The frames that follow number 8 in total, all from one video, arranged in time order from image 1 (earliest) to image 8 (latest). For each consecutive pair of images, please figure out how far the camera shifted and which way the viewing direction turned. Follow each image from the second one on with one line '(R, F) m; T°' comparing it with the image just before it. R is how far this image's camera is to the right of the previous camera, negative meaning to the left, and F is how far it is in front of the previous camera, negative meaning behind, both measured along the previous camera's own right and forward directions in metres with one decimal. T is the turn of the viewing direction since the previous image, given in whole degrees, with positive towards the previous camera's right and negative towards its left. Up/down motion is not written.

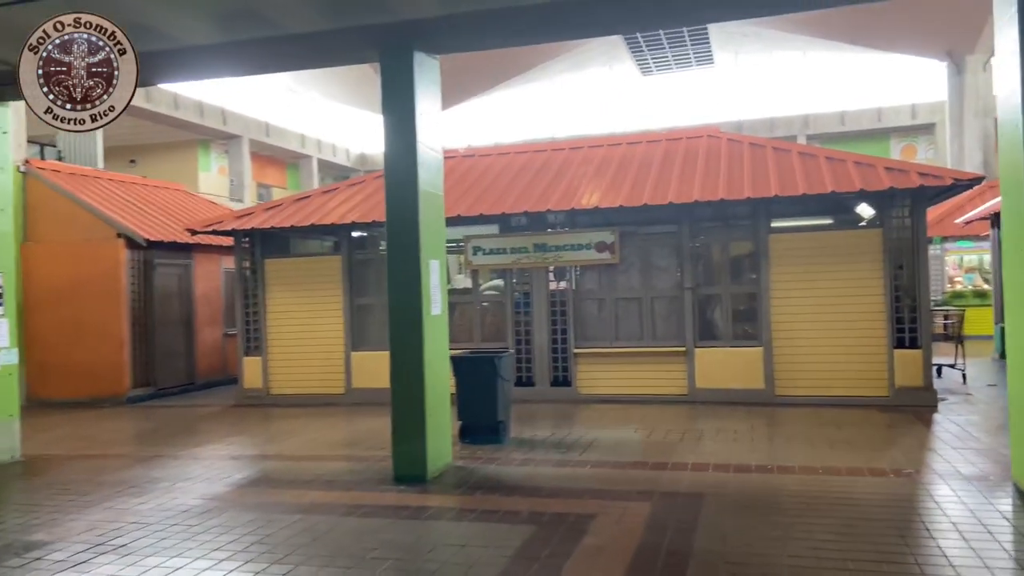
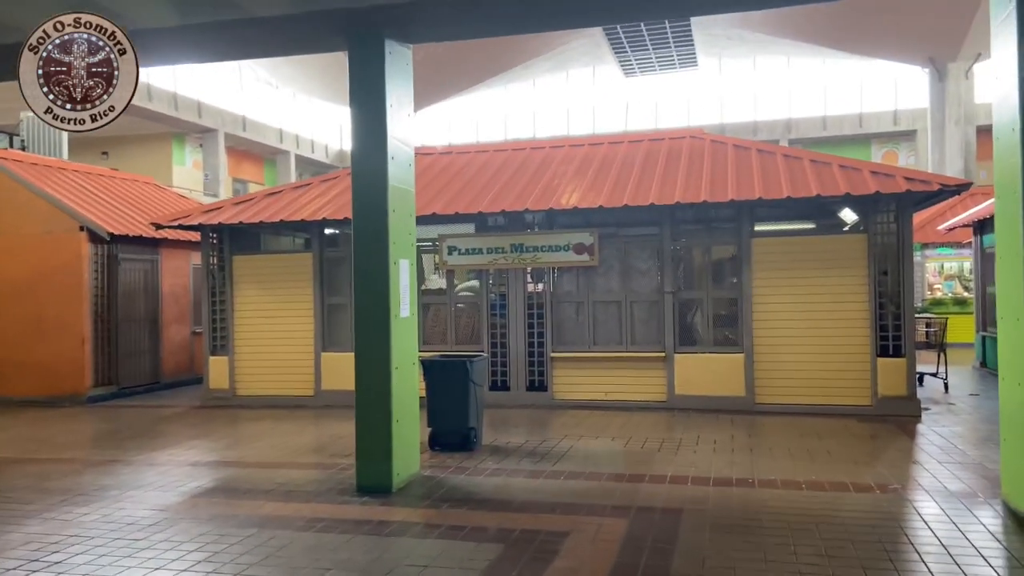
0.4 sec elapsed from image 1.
(+0.1, +0.4) m; +1°
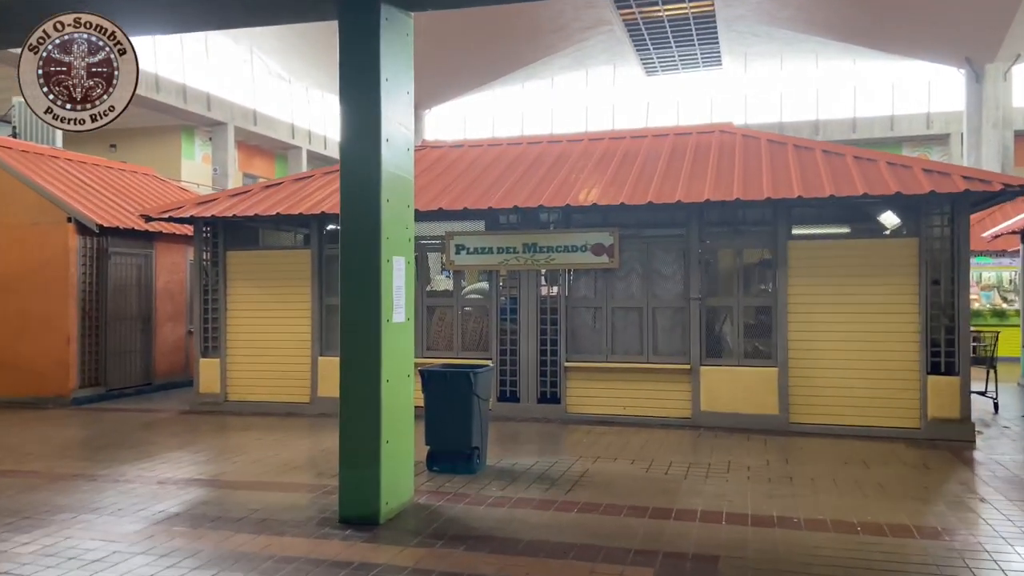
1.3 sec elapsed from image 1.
(0.0, +0.9) m; -1°
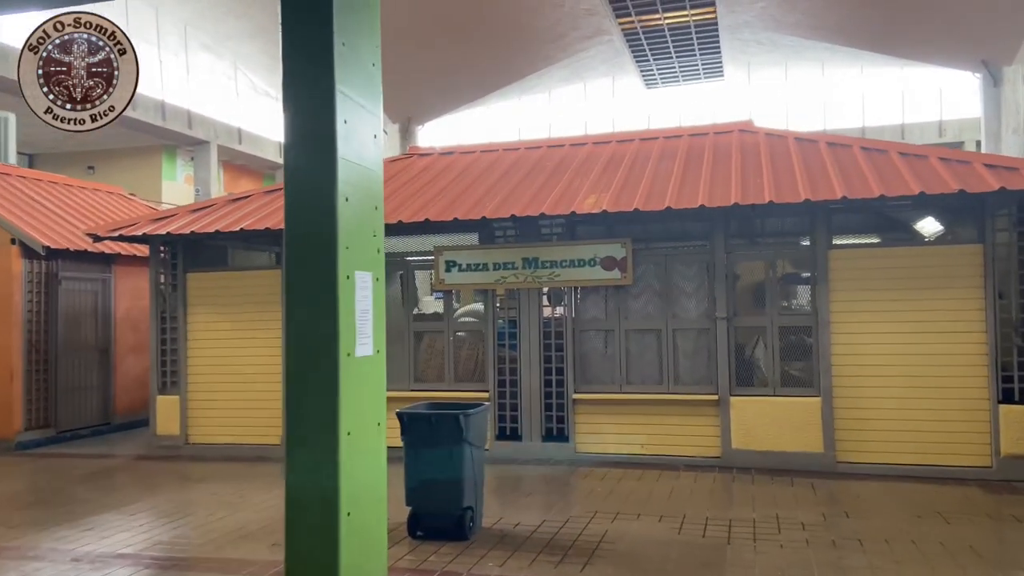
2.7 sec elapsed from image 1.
(0.0, +1.4) m; 0°
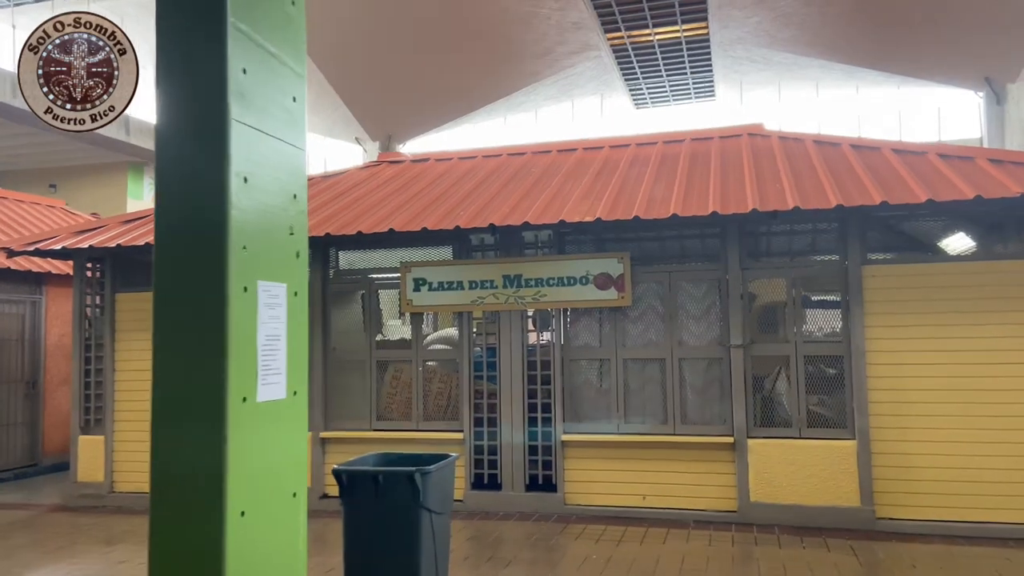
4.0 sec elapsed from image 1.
(+0.1, +1.4) m; +1°
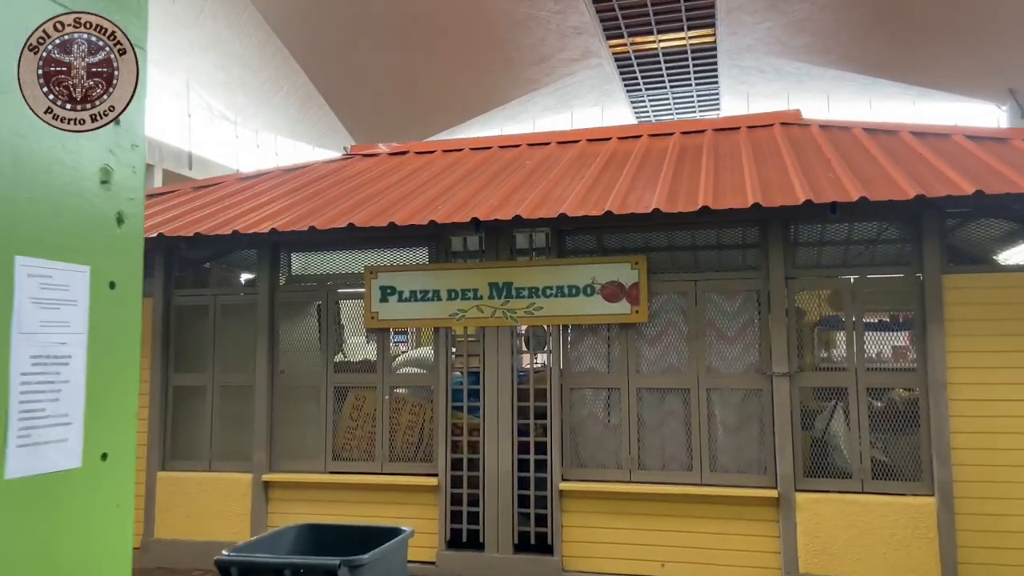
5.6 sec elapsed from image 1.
(+0.1, +1.6) m; 0°
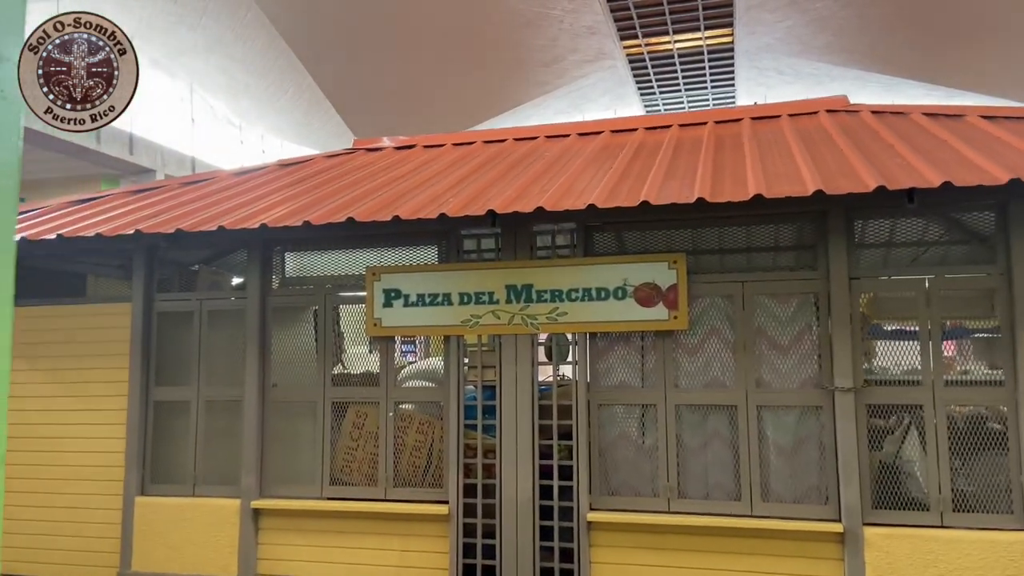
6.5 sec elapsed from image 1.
(-0.1, +0.8) m; -1°
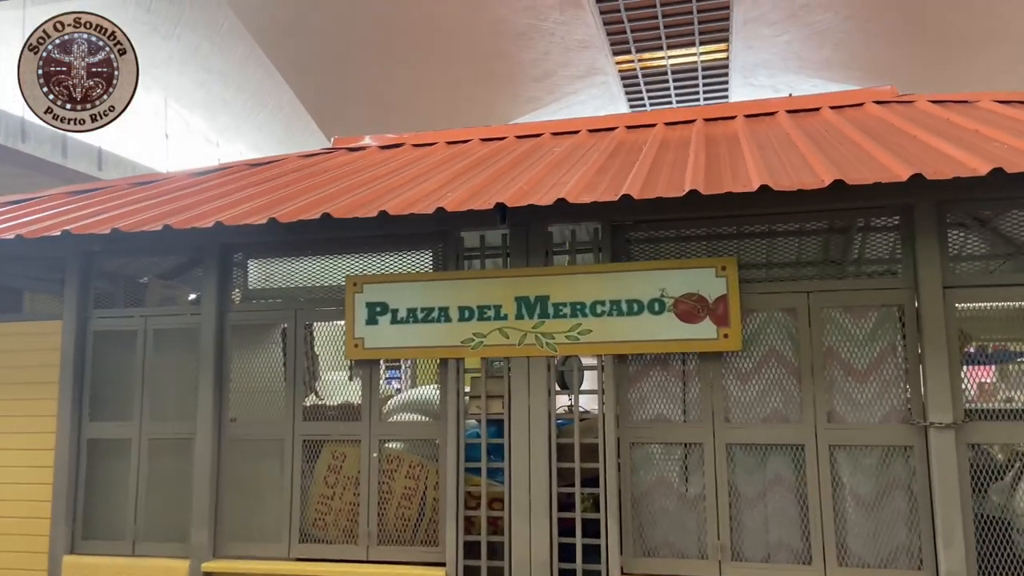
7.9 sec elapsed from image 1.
(-0.2, +1.1) m; +1°
